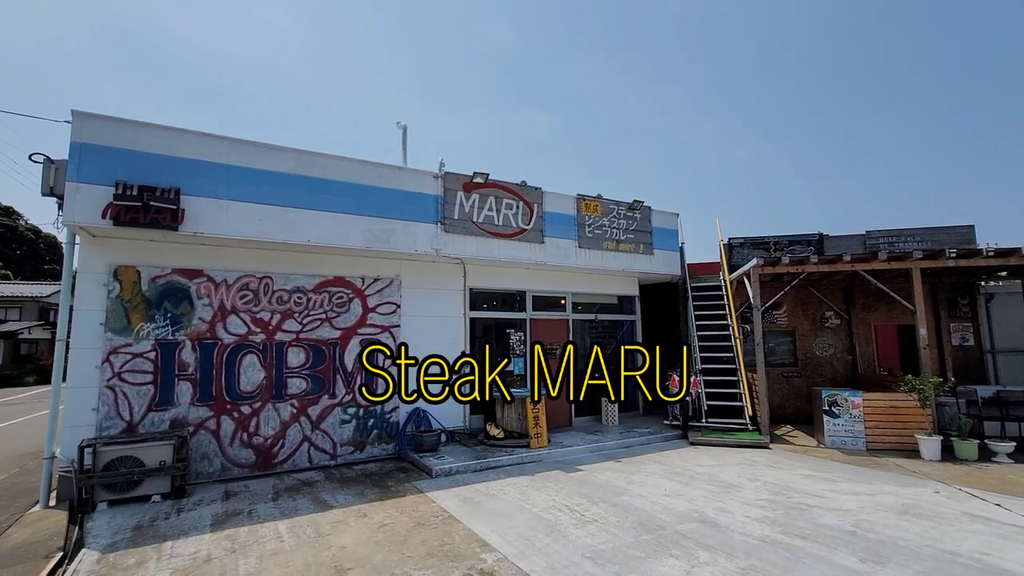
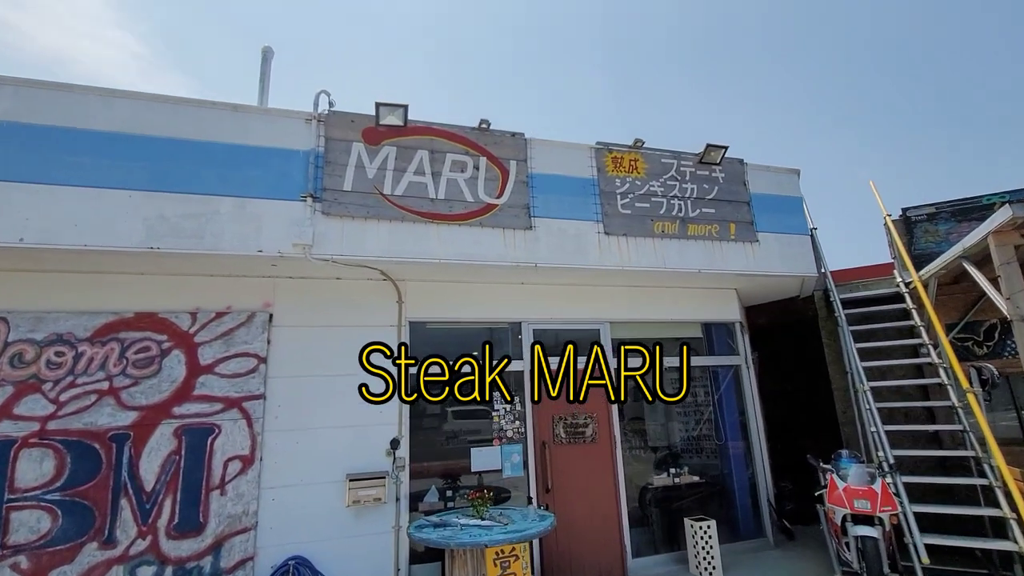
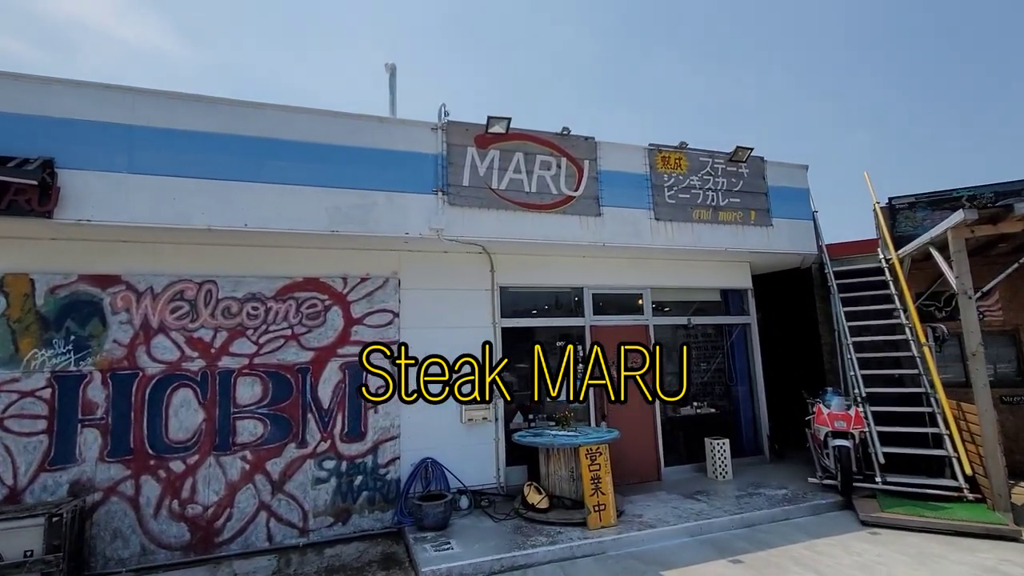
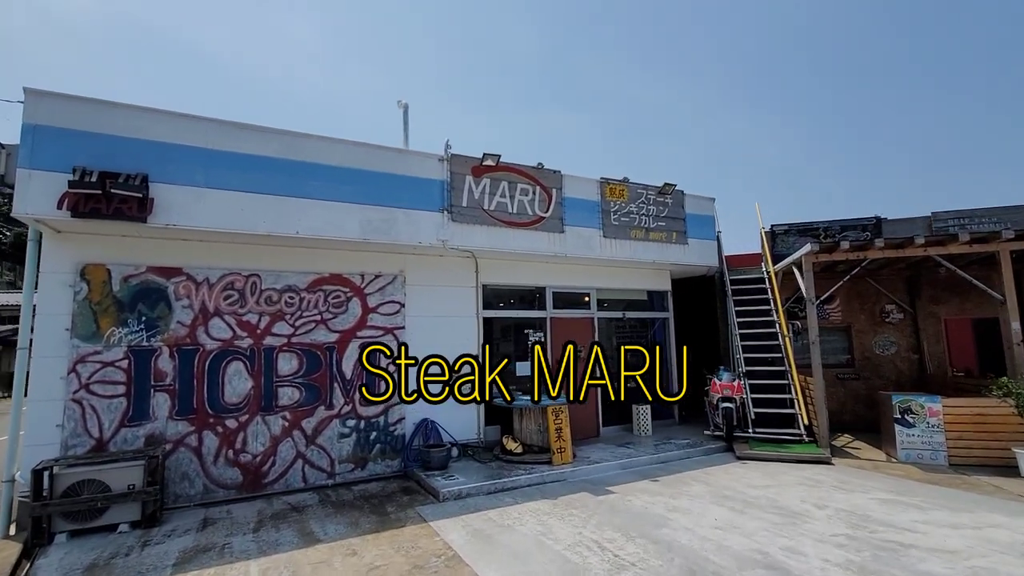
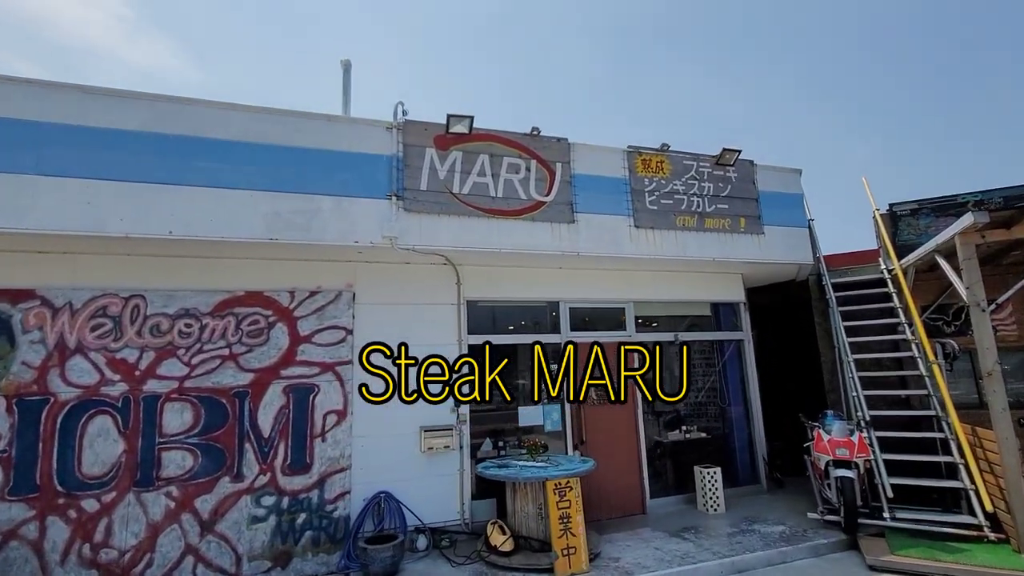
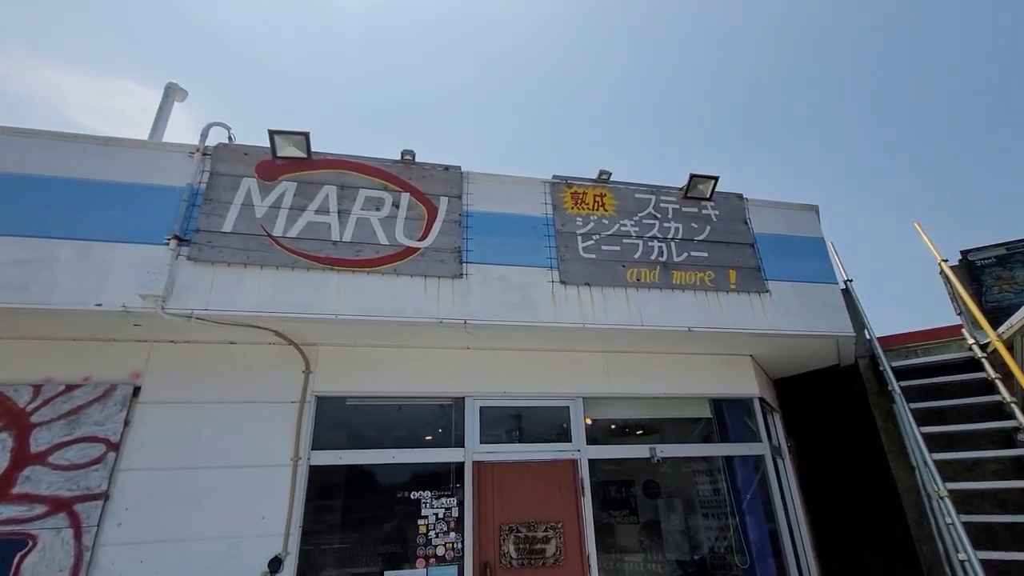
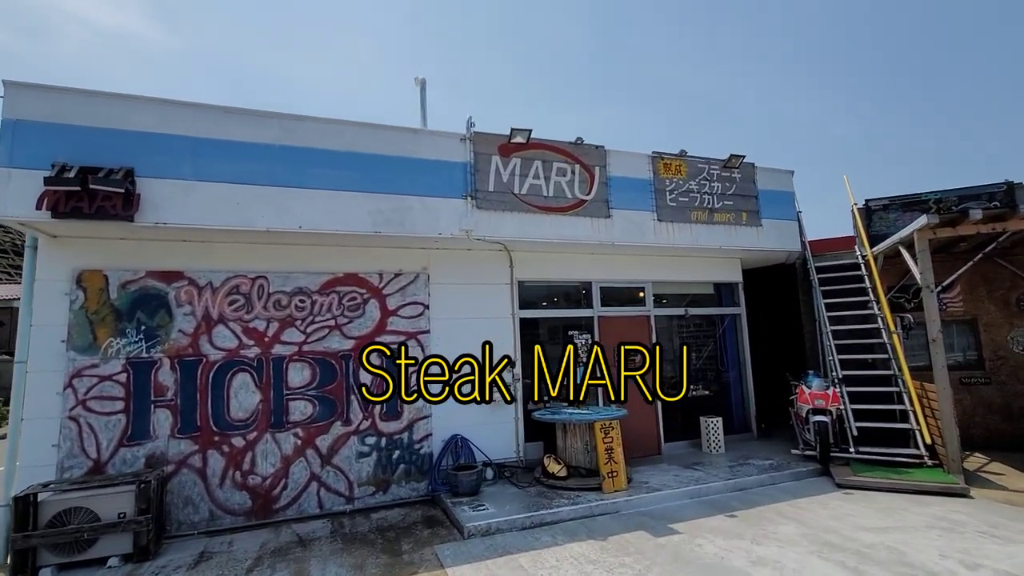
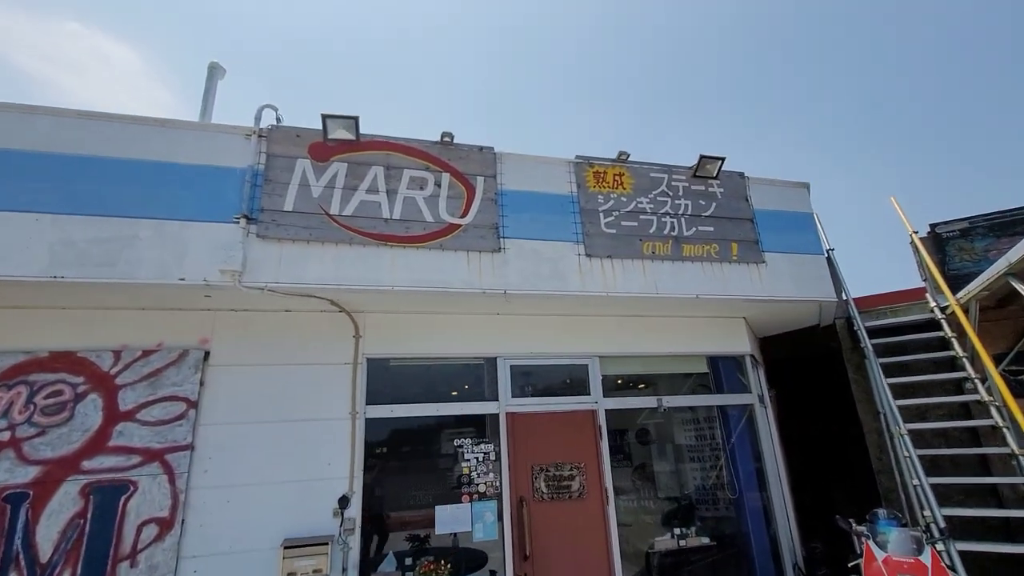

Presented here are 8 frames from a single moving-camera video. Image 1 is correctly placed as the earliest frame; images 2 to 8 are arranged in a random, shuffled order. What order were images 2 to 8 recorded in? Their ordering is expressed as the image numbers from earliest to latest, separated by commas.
4, 7, 3, 5, 2, 8, 6
